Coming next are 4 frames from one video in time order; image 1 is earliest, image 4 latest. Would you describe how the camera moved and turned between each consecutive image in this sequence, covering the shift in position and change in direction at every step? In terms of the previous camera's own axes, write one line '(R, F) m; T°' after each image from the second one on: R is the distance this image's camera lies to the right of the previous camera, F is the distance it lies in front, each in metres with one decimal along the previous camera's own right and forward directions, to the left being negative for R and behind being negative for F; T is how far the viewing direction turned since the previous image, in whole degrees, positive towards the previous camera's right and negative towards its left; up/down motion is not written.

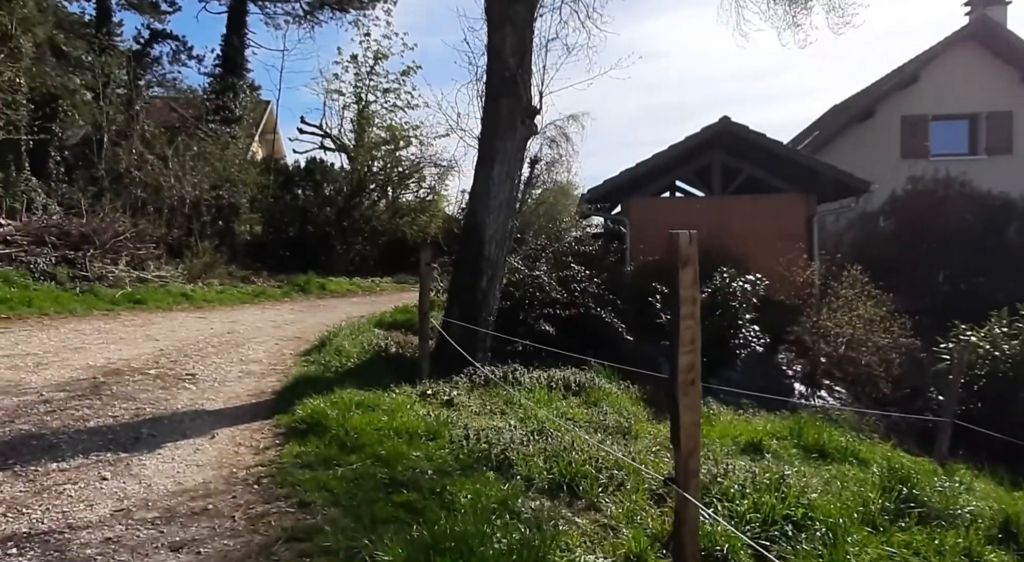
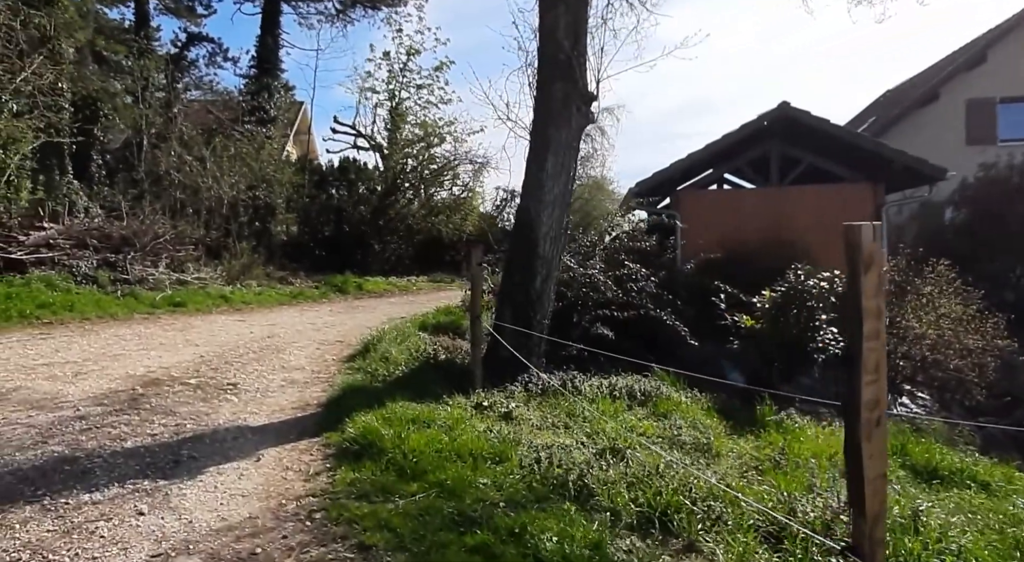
(-0.3, +0.5) m; -3°
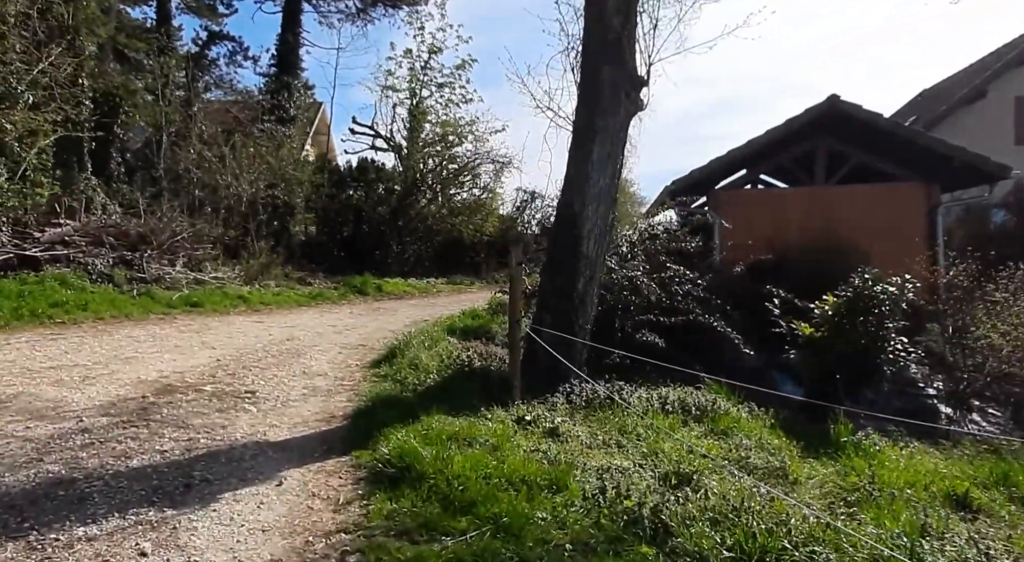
(-0.3, +0.6) m; -1°
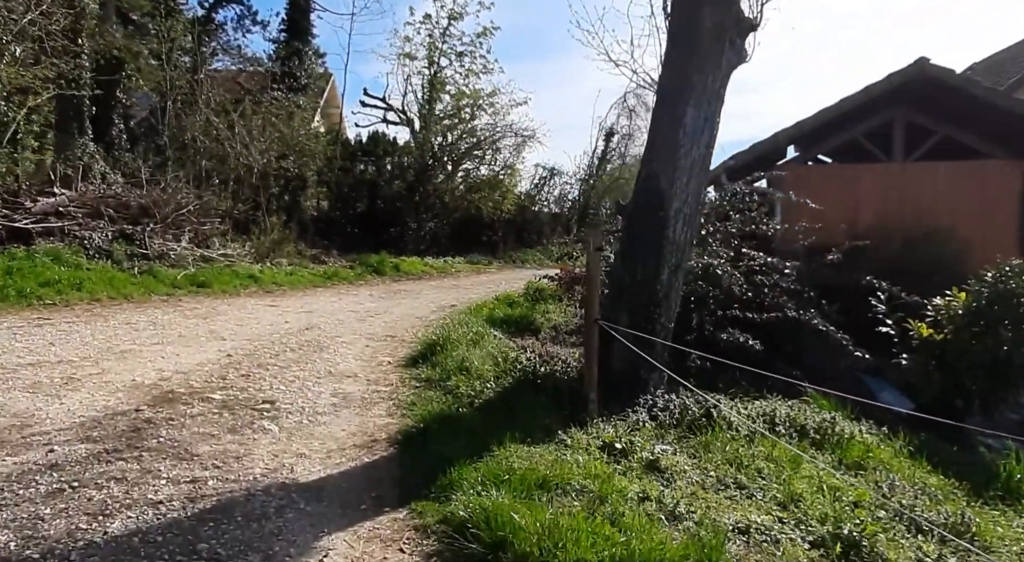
(-0.6, +1.1) m; -1°
